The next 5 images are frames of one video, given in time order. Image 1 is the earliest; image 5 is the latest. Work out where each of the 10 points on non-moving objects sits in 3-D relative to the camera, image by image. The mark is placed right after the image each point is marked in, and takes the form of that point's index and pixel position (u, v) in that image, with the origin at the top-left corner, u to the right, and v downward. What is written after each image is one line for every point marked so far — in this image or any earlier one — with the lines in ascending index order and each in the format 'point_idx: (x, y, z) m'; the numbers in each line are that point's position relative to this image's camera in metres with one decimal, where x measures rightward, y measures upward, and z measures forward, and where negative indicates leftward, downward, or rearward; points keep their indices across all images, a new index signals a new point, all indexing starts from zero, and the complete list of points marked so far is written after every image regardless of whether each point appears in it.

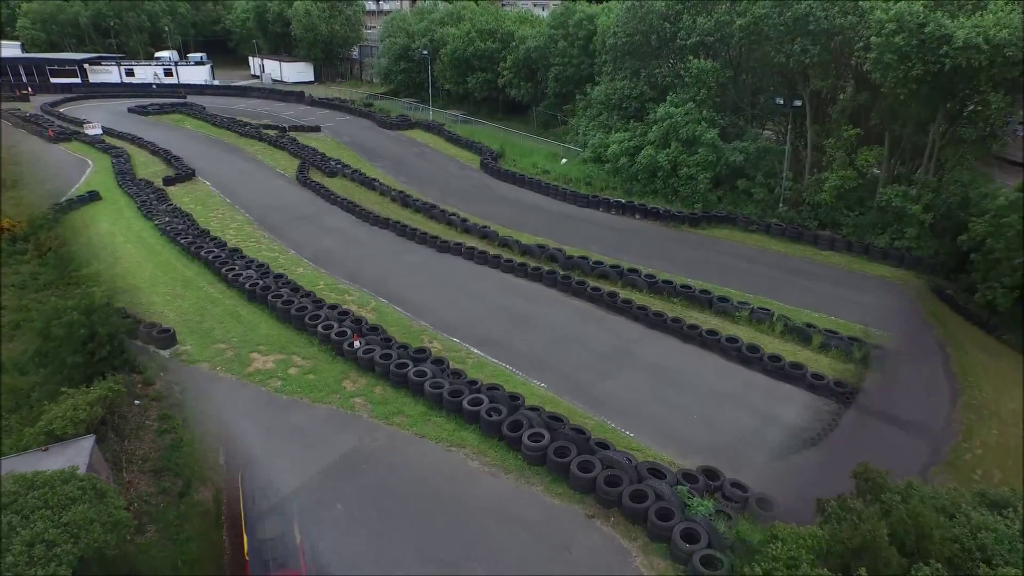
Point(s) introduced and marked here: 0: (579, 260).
0: (+1.9, +0.8, +16.2) m
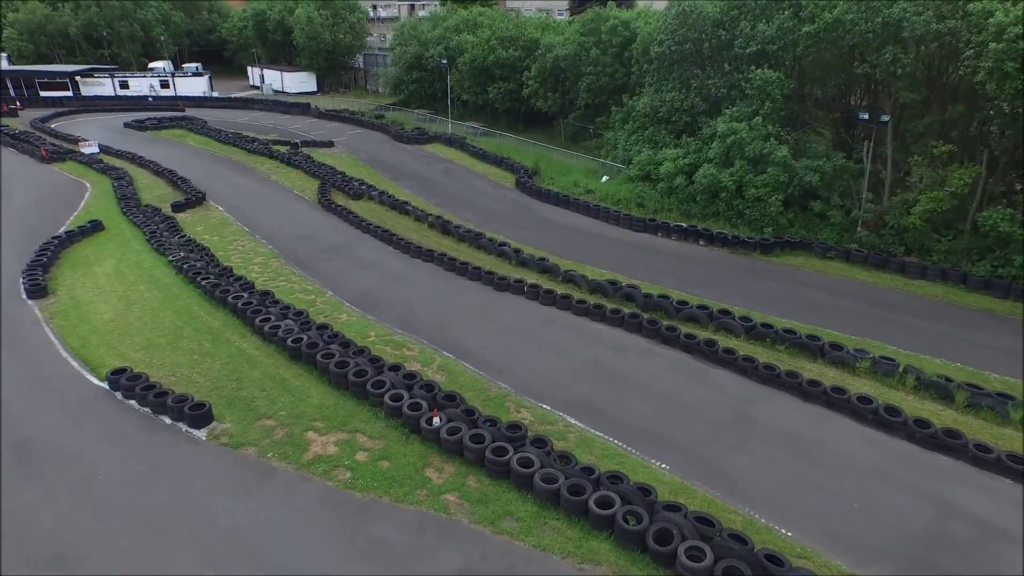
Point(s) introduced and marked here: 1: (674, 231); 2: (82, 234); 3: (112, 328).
0: (+3.7, -0.3, +14.3) m
1: (+5.4, +1.9, +19.0) m
2: (-13.5, +1.7, +17.9) m
3: (-9.1, -0.9, +12.9) m
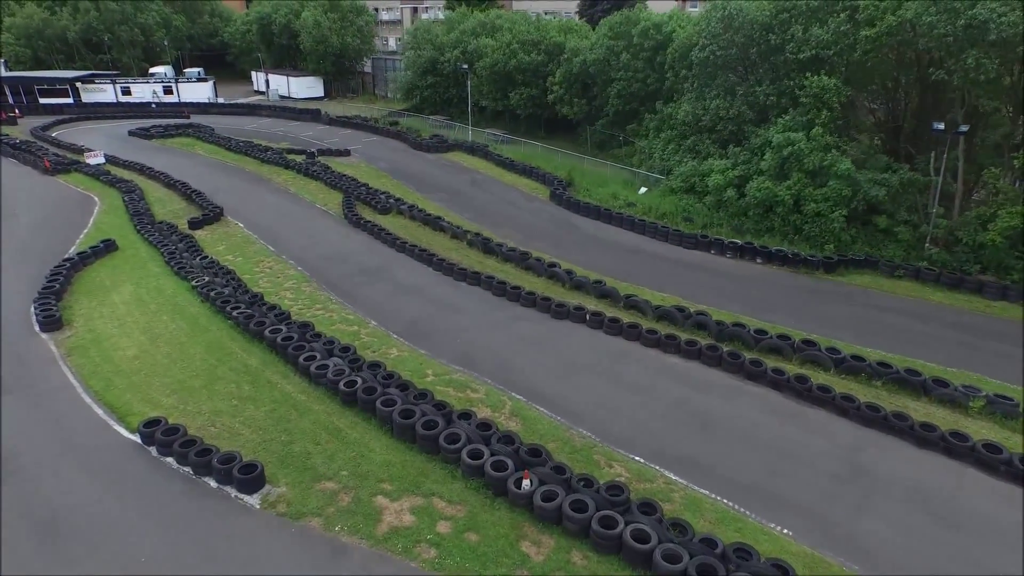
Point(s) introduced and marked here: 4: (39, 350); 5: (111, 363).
0: (+5.1, -0.9, +13.1) m
1: (+6.8, +1.3, +17.8) m
2: (-12.2, +0.9, +16.6) m
3: (-7.6, -1.6, +11.6) m
4: (-10.2, -1.3, +12.3) m
5: (-8.3, -1.5, +11.8) m
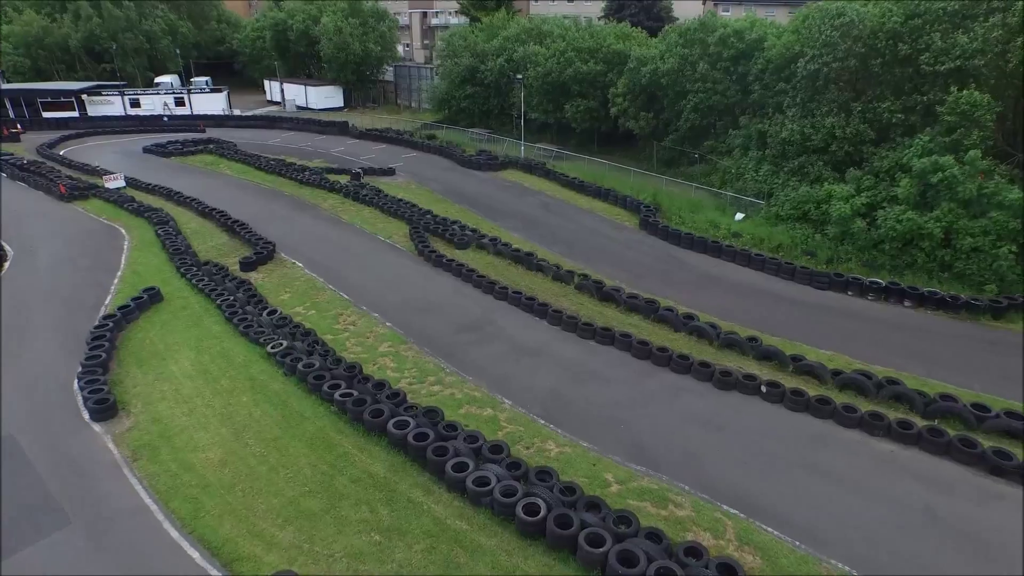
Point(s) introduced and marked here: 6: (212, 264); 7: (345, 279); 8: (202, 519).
0: (+8.3, -2.2, +10.7) m
1: (+9.8, 0.0, +15.5) m
2: (-9.1, -0.5, +13.9) m
3: (-4.5, -3.0, +9.0) m
4: (-7.1, -2.8, +9.6) m
5: (-5.1, -2.9, +9.2) m
6: (-8.6, +0.7, +16.3) m
7: (-4.6, +0.2, +15.7) m
8: (-4.5, -3.4, +8.3) m
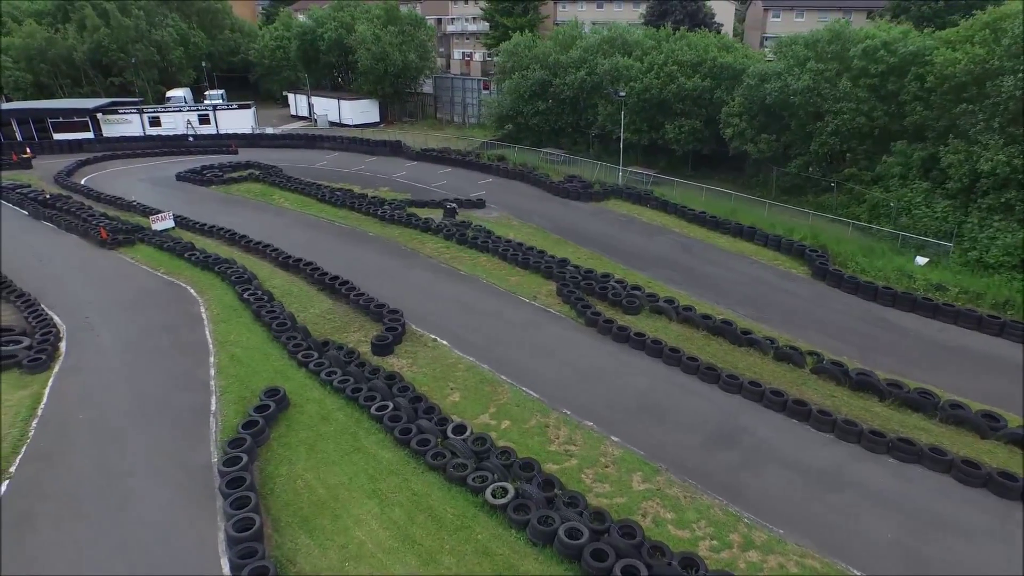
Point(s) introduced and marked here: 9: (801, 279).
0: (+13.1, -3.8, +7.7) m
1: (+14.4, -1.7, +12.6) m
2: (-4.3, -2.5, +10.2) m
3: (+0.5, -4.8, +5.5) m
4: (-2.1, -4.6, +6.0) m
5: (-0.2, -4.8, +5.6) m
6: (-3.9, -1.3, +12.7) m
7: (+0.1, -1.6, +12.3) m
8: (+0.5, -5.2, +4.8) m
9: (+8.6, +0.3, +16.8) m
